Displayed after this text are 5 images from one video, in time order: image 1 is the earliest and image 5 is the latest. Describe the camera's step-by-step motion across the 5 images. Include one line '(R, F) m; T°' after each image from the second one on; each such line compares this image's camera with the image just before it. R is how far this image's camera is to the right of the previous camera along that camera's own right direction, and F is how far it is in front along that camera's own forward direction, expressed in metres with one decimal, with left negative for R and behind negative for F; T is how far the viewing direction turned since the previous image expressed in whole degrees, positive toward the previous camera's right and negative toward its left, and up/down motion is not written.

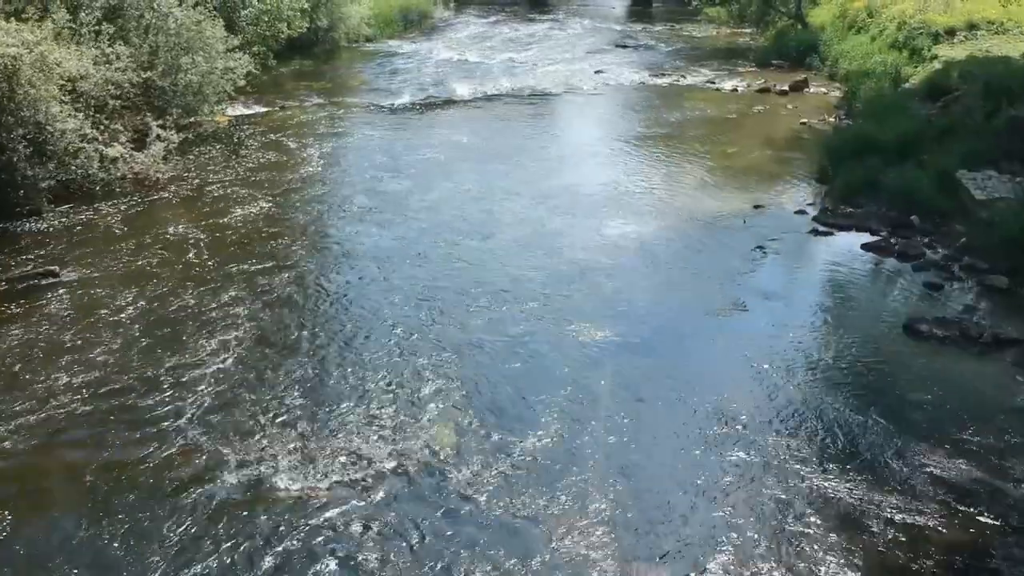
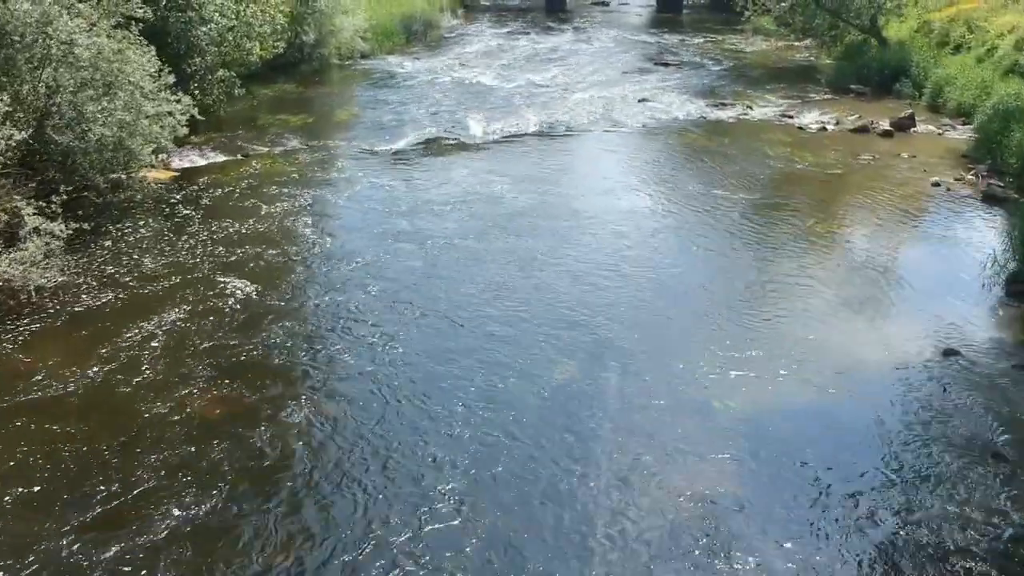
(-0.7, +6.1) m; 0°
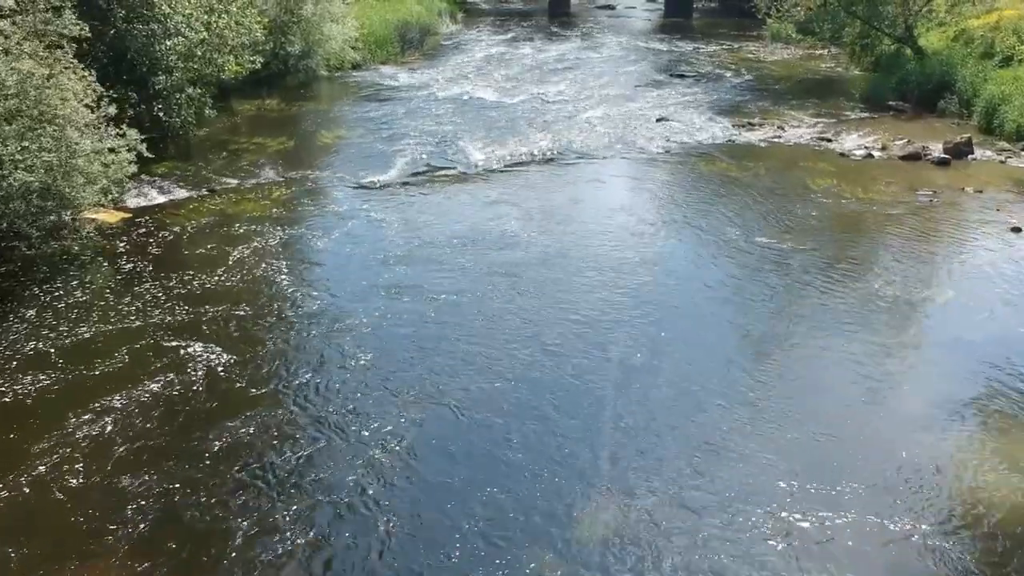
(-0.2, +2.7) m; 0°
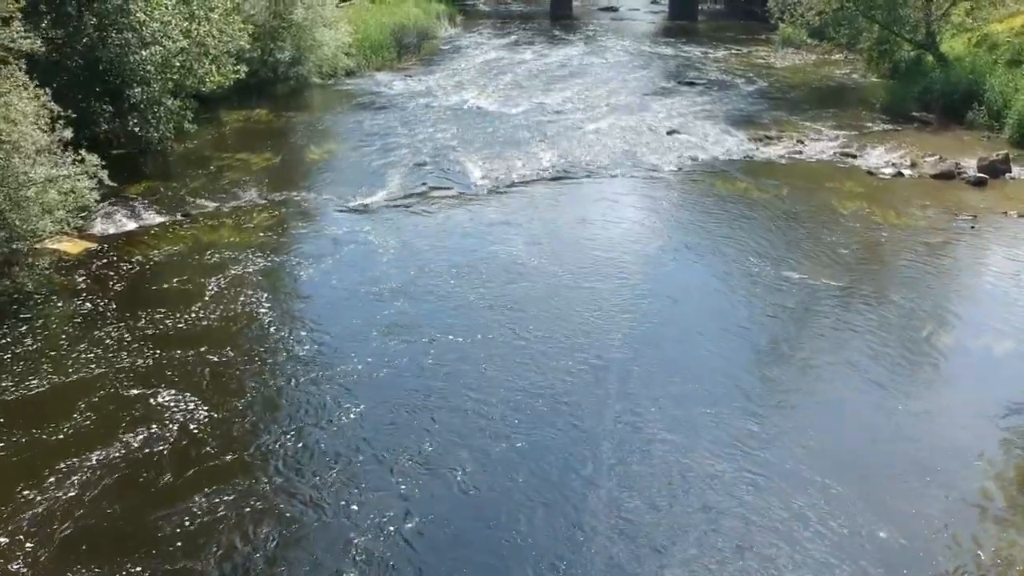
(-0.1, +1.5) m; 0°
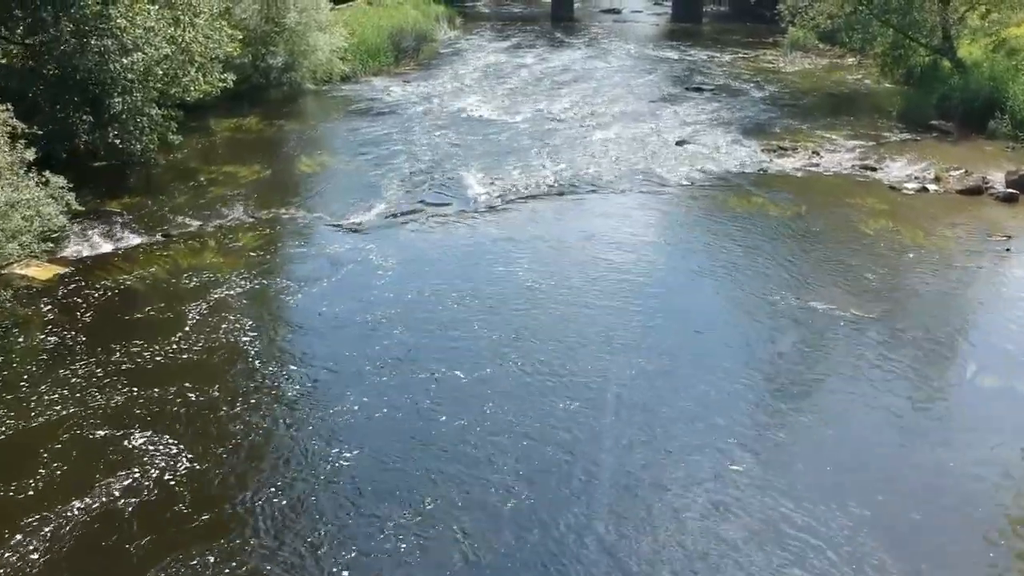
(-0.1, +1.0) m; 0°
